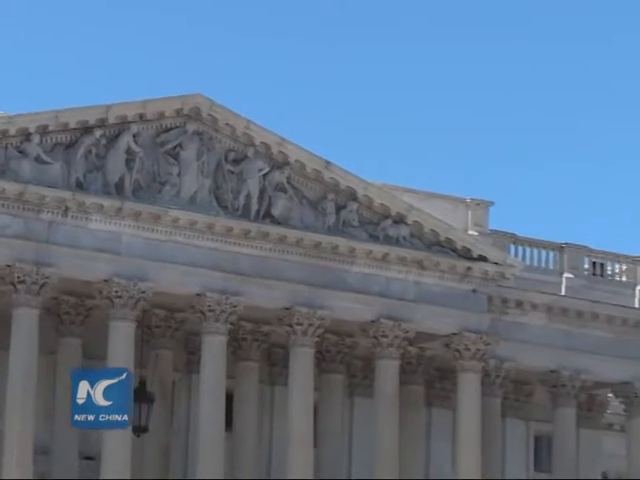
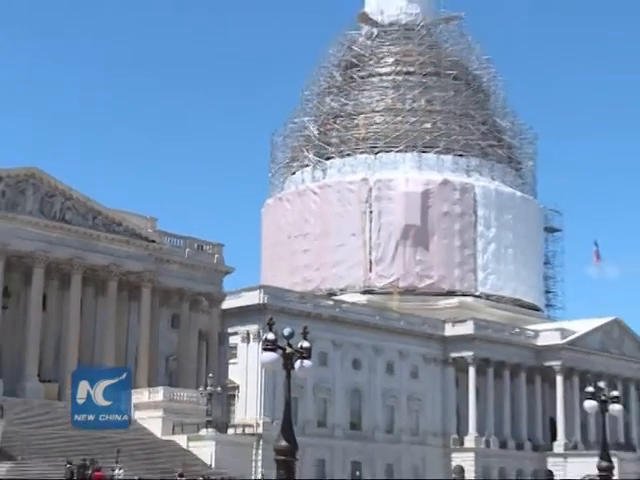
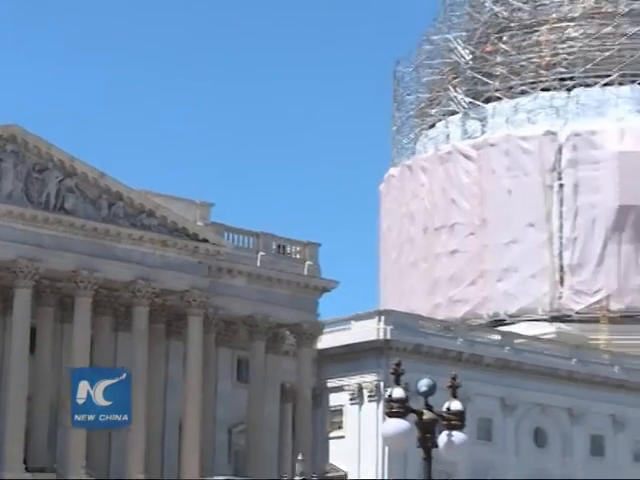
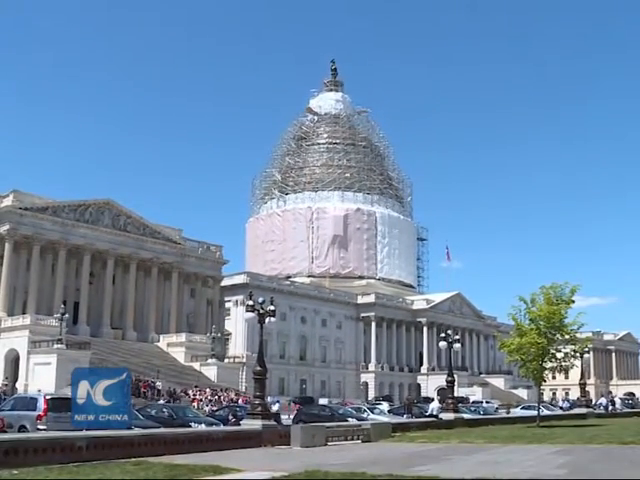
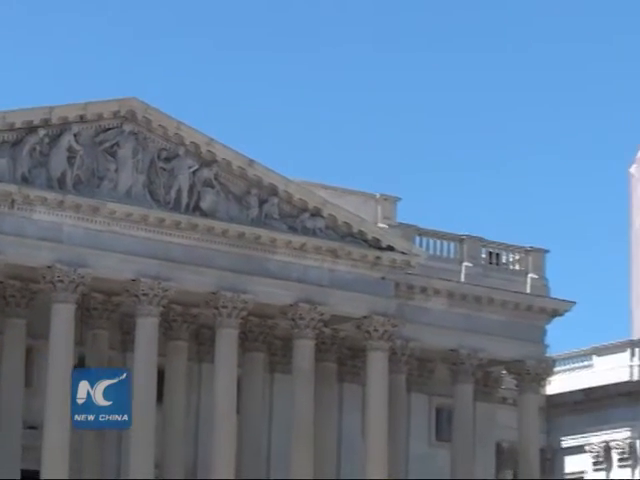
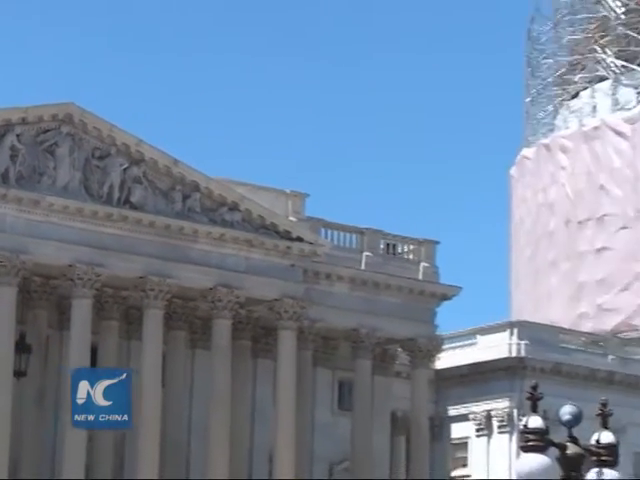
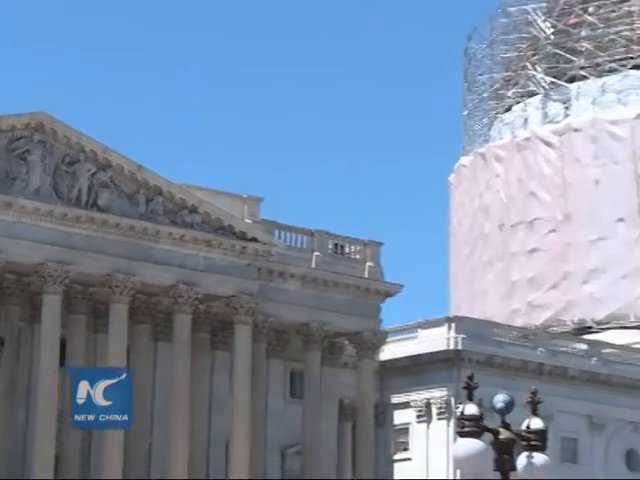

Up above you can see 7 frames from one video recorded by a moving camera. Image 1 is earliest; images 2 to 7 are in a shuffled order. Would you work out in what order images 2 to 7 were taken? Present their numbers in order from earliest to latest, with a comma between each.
5, 6, 7, 3, 2, 4
